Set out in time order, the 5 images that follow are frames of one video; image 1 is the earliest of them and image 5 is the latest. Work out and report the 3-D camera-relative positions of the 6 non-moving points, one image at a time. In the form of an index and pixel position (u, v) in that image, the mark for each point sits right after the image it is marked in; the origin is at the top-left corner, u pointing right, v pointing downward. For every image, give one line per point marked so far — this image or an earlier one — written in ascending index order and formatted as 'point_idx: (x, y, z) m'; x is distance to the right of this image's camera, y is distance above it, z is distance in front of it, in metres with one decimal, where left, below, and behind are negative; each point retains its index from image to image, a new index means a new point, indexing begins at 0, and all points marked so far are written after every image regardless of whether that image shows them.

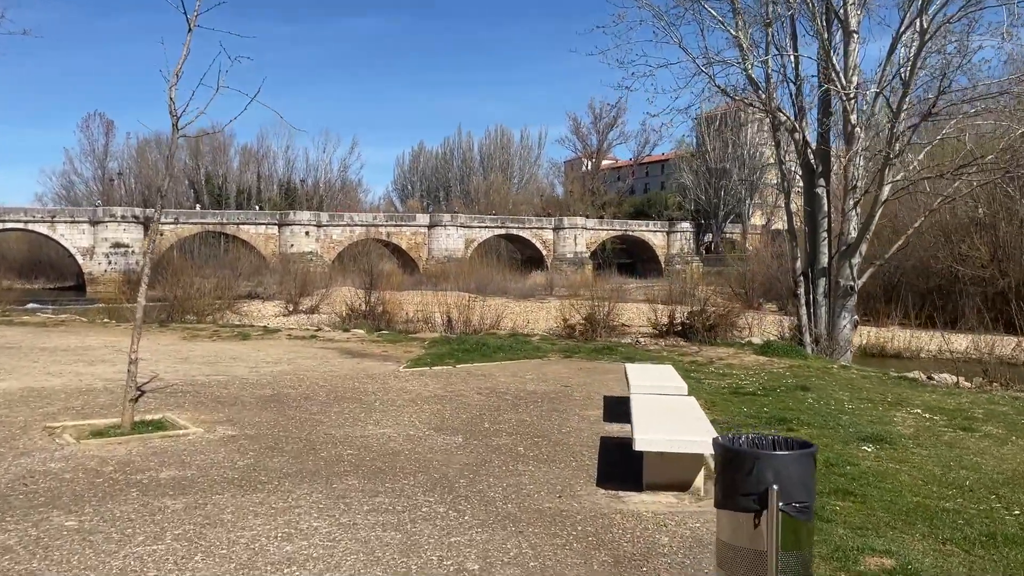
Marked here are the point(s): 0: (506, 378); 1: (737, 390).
0: (-0.1, -1.2, +10.1) m
1: (+2.6, -1.2, +9.0) m
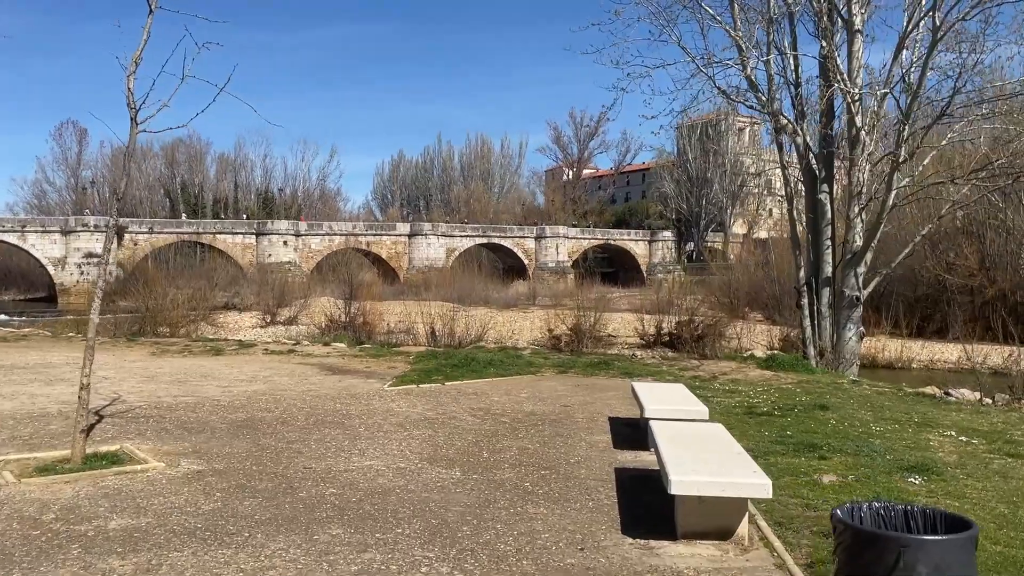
0: (-0.1, -1.3, +9.4) m
1: (+2.6, -1.3, +8.4) m
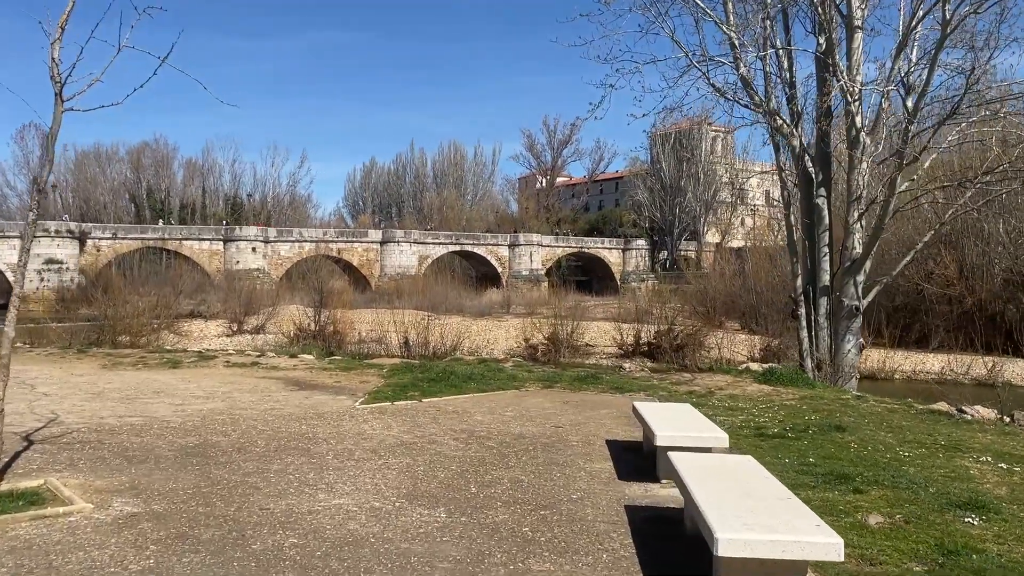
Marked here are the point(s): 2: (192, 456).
0: (-0.3, -1.4, +8.5) m
1: (+2.4, -1.4, +7.6) m
2: (-2.6, -1.4, +6.4) m
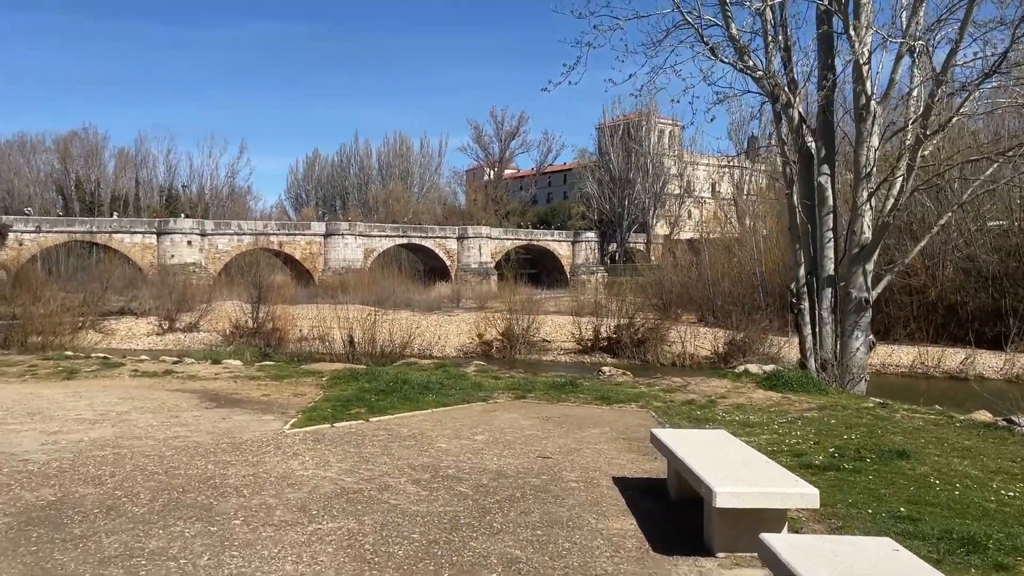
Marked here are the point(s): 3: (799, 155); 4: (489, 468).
0: (-0.6, -1.3, +6.7) m
1: (+2.2, -1.3, +6.0) m
2: (-2.7, -1.3, +4.5) m
3: (+4.0, +1.9, +10.9) m
4: (-0.2, -1.3, +5.8) m
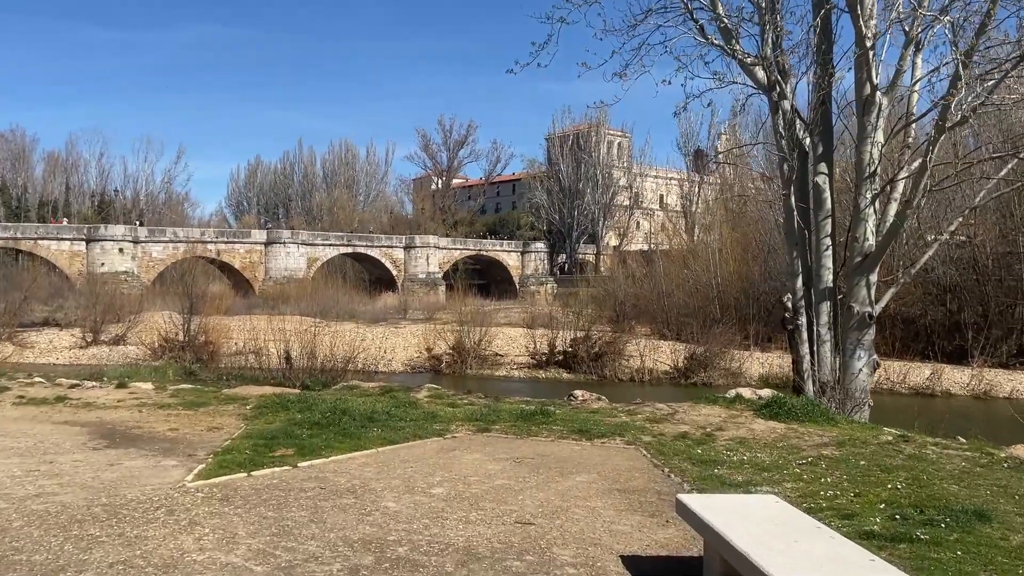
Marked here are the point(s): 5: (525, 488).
0: (-0.8, -1.4, +5.2) m
1: (+2.1, -1.4, +4.7) m
2: (-2.8, -1.4, +2.8) m
3: (+3.5, +1.7, +9.7) m
4: (-0.3, -1.4, +4.3) m
5: (+0.1, -1.4, +5.6) m
